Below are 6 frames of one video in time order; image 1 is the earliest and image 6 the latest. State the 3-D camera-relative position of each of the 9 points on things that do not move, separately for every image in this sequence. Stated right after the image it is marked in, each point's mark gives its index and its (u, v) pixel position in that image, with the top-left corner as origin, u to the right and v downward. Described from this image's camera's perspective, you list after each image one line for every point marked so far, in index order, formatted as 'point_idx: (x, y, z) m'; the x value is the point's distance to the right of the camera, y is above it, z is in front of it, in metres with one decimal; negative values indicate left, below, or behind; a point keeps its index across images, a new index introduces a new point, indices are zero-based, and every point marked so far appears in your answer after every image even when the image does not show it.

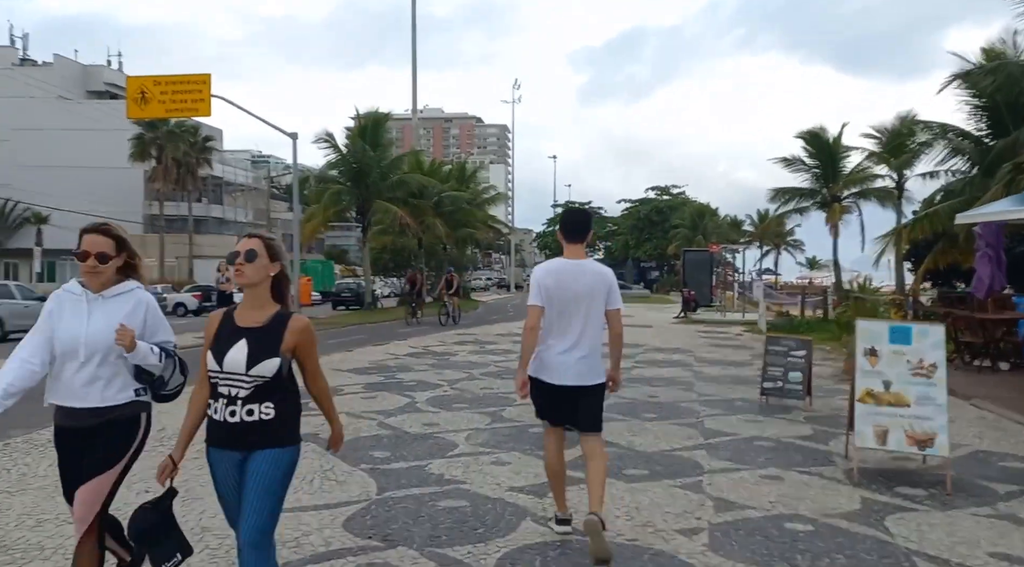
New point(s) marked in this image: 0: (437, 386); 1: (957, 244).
0: (-1.0, -1.4, +10.8) m
1: (+10.0, +0.9, +17.7) m
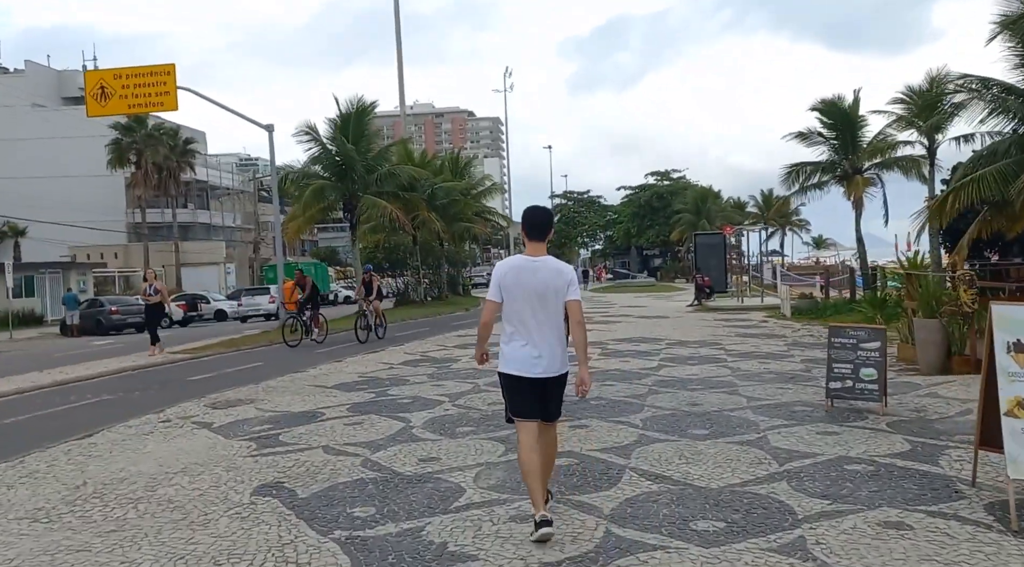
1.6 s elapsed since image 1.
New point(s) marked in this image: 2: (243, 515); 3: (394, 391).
0: (-0.9, -1.4, +9.2) m
1: (+10.1, +1.5, +16.0) m
2: (-1.7, -1.5, +5.0) m
3: (-1.6, -1.4, +10.4) m
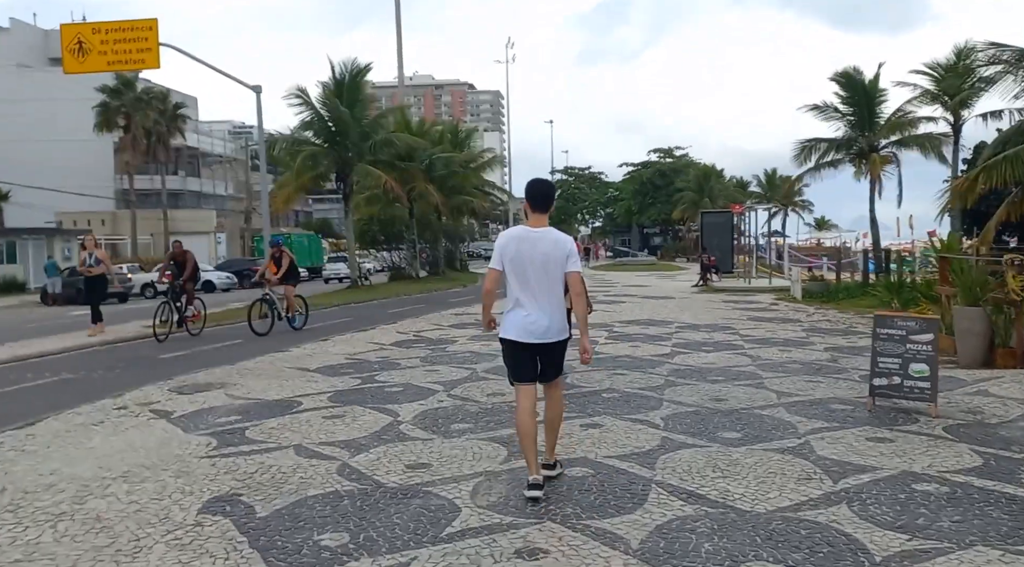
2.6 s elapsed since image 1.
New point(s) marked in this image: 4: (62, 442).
0: (-0.8, -1.2, +8.2) m
1: (+10.1, +1.7, +15.0) m
2: (-1.7, -1.3, +4.1) m
3: (-1.5, -1.1, +9.4) m
4: (-3.6, -1.3, +6.4) m
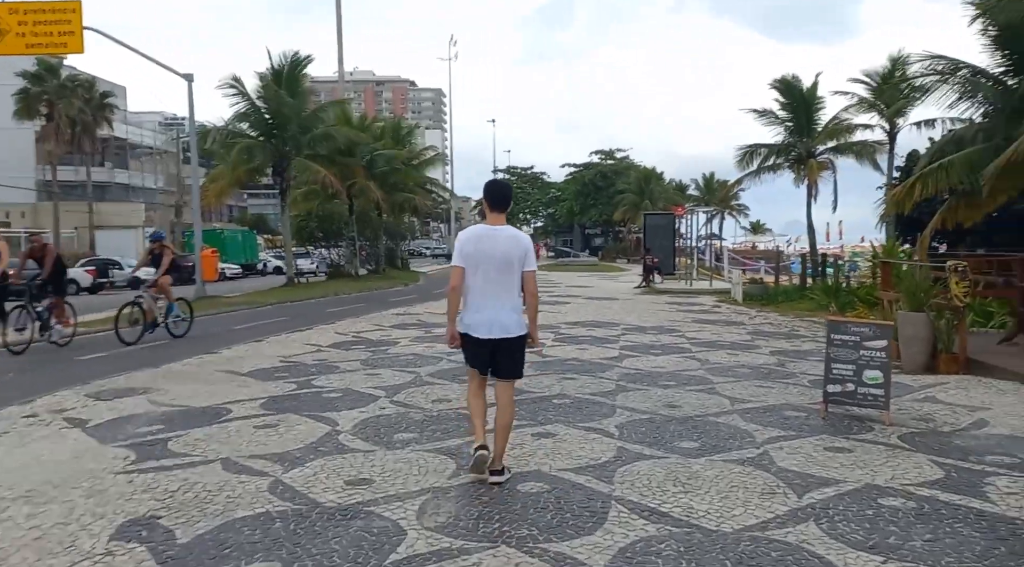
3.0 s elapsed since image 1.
0: (-1.4, -1.2, +7.8) m
1: (+9.0, +1.6, +15.4) m
2: (-1.9, -1.3, +3.6) m
3: (-2.2, -1.1, +9.0) m
4: (-4.0, -1.3, +5.7) m
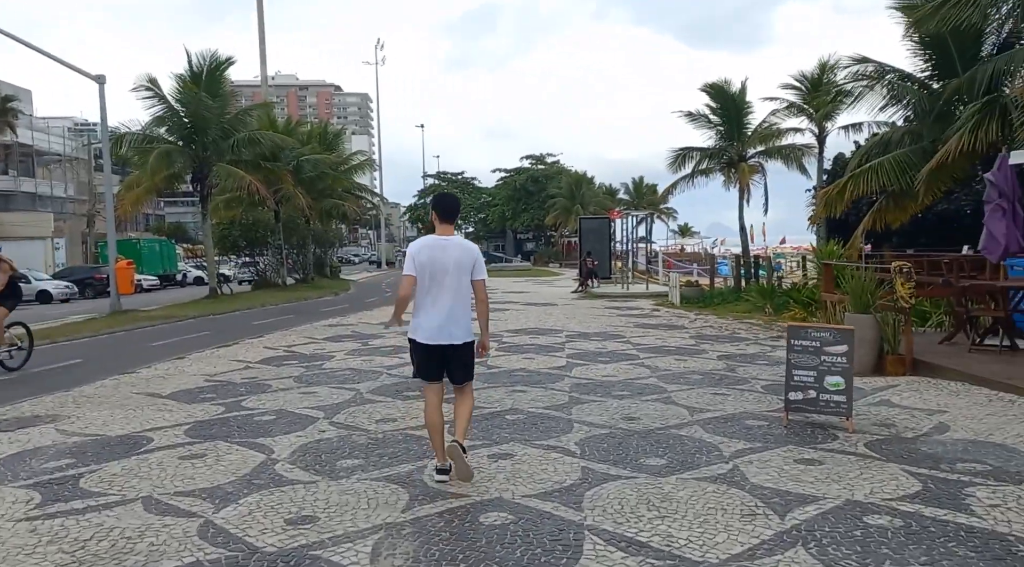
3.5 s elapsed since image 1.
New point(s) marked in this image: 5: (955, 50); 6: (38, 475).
0: (-1.9, -1.3, +7.2) m
1: (+7.8, +1.6, +15.7) m
2: (-2.0, -1.4, +3.0) m
3: (-2.7, -1.3, +8.3) m
4: (-4.3, -1.4, +4.9) m
5: (+8.5, +4.5, +15.1) m
6: (-3.5, -1.4, +5.8) m
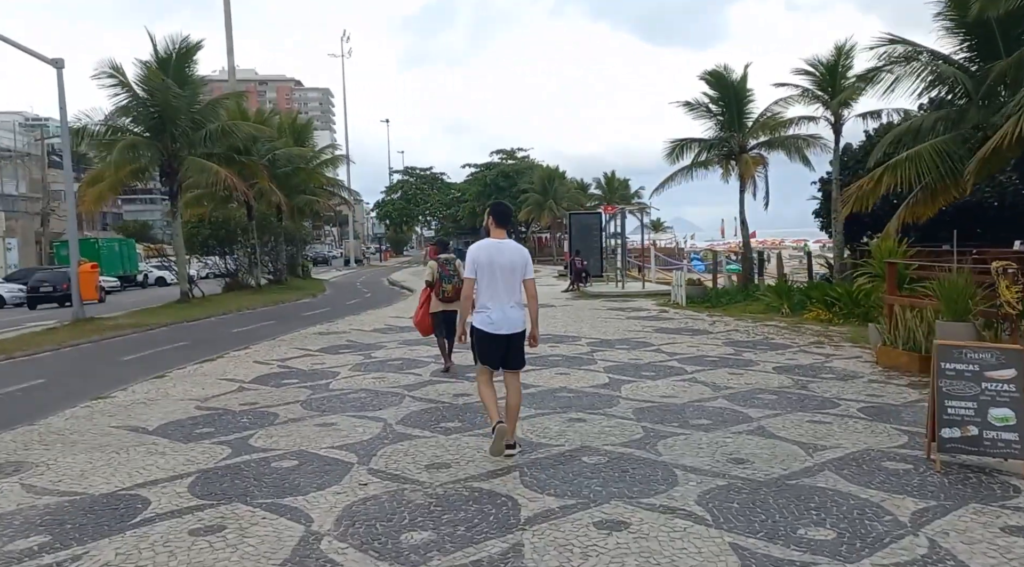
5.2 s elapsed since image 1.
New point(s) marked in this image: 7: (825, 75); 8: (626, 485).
0: (-1.2, -1.4, +5.8) m
1: (+8.0, +1.7, +14.7) m
2: (-1.2, -1.6, +1.6) m
3: (-2.2, -1.4, +6.9) m
4: (-3.6, -1.6, +3.4) m
5: (+8.7, +4.5, +14.1) m
6: (-2.8, -1.6, +4.3) m
7: (+7.5, +5.0, +19.0) m
8: (+0.8, -1.4, +5.4) m
